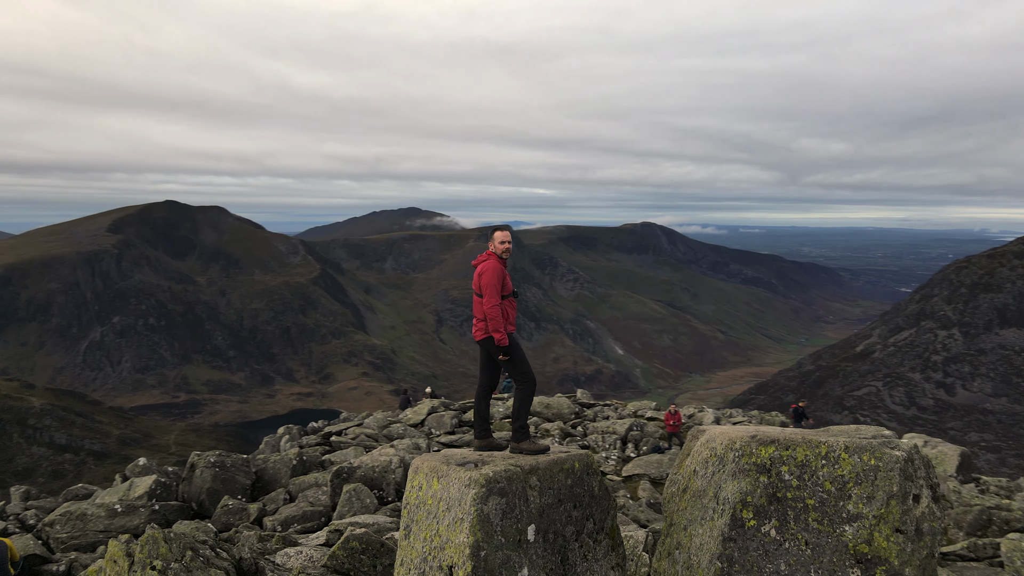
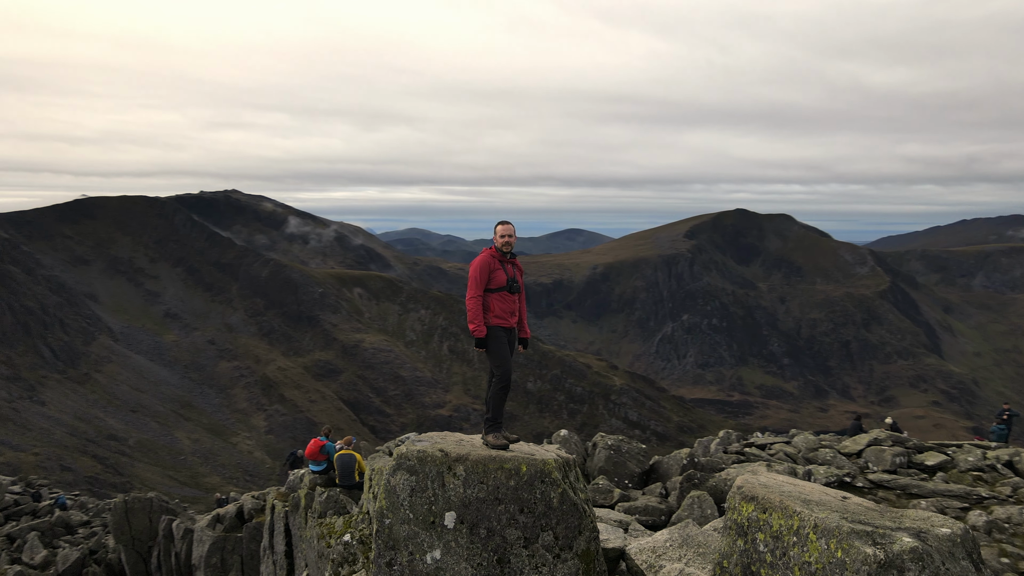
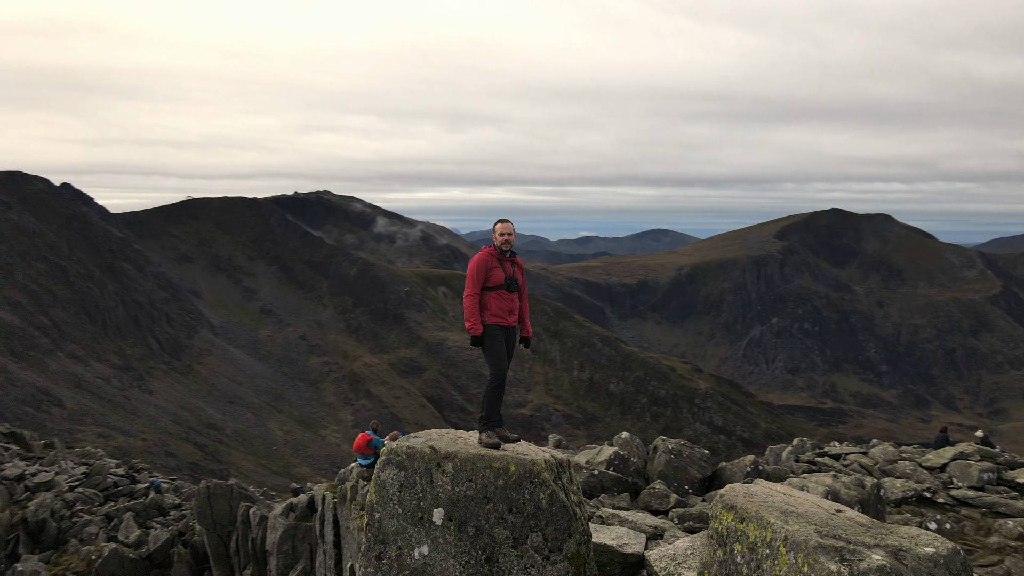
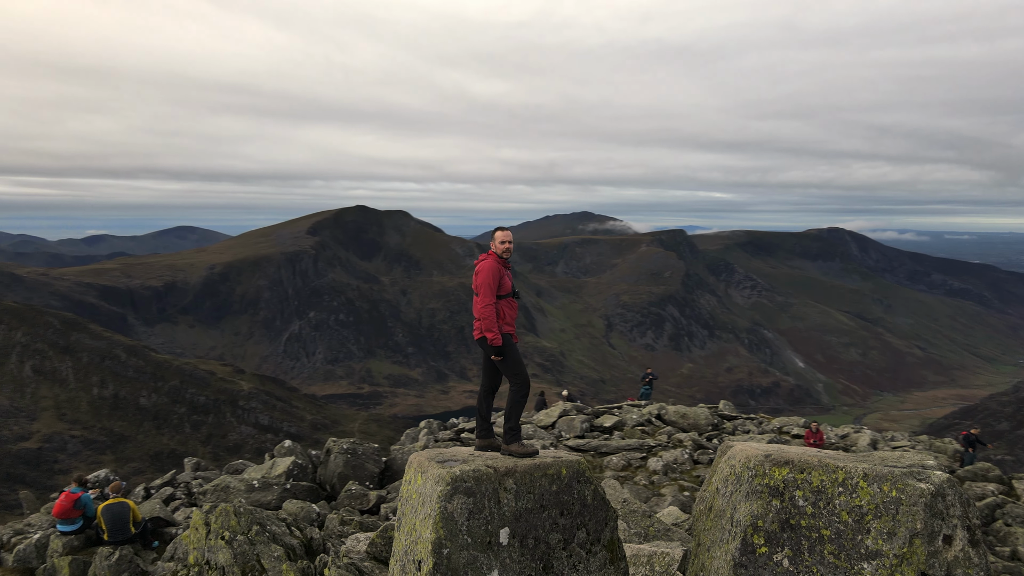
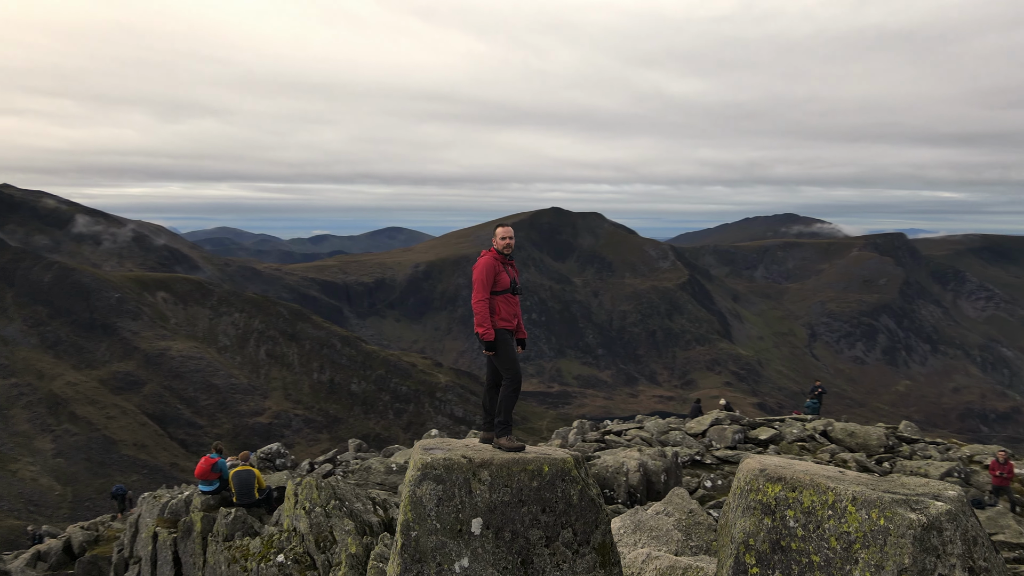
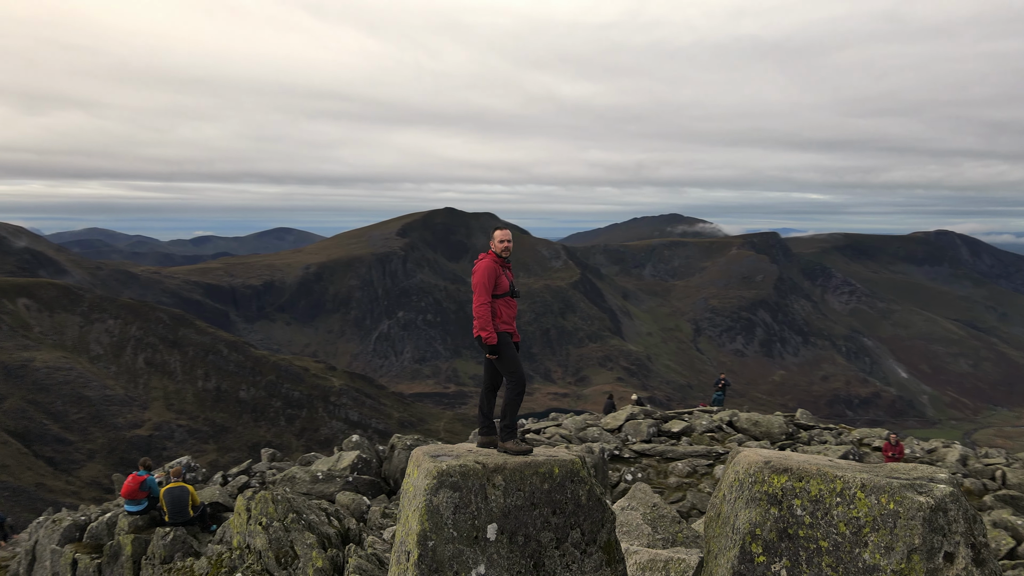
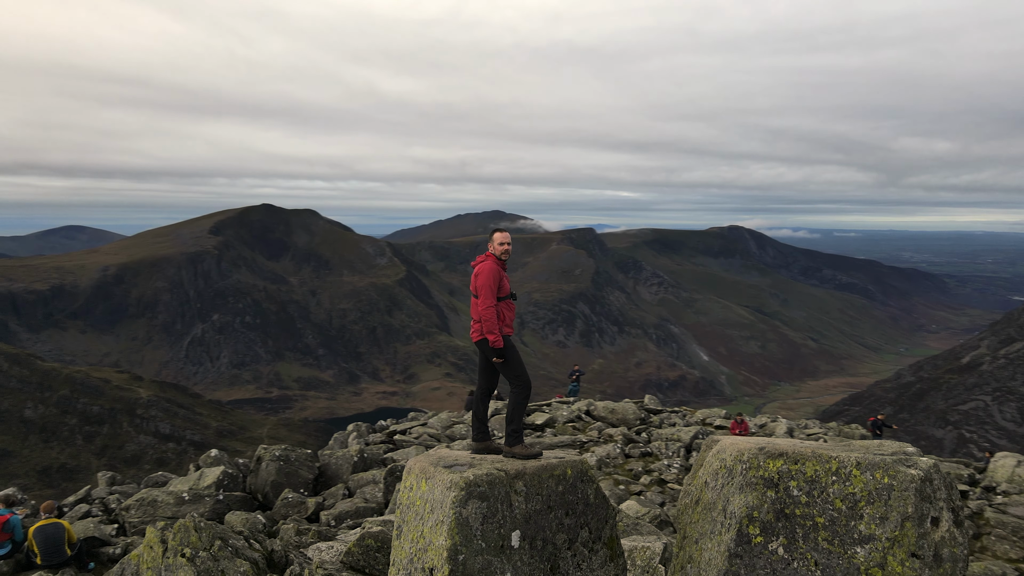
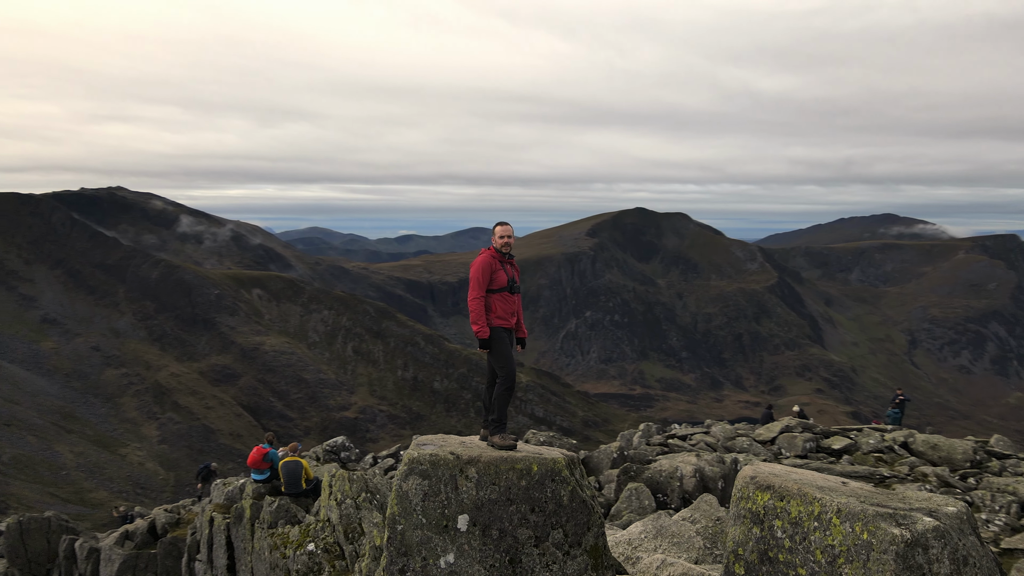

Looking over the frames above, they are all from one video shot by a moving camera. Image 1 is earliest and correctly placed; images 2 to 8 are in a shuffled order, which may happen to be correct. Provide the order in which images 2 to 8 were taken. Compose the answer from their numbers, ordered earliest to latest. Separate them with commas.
7, 4, 6, 5, 8, 2, 3
